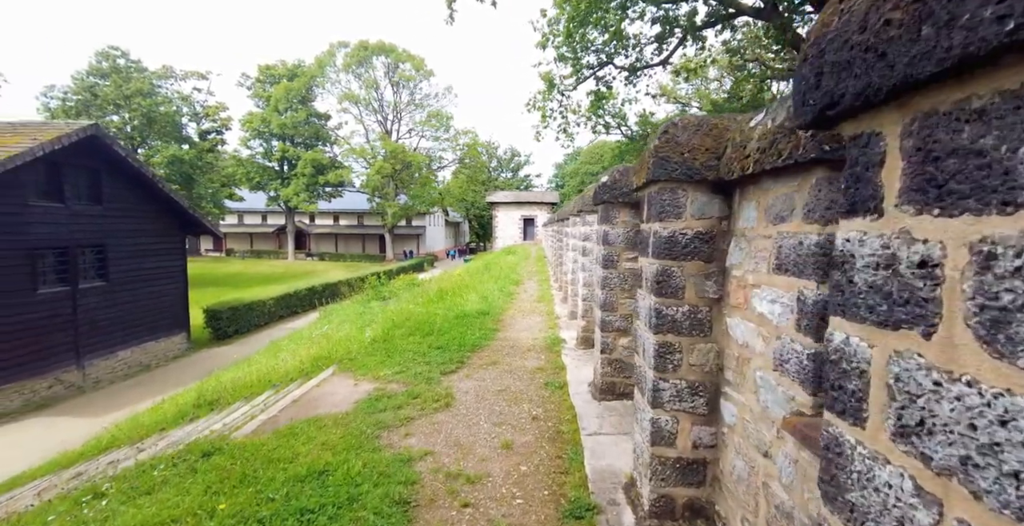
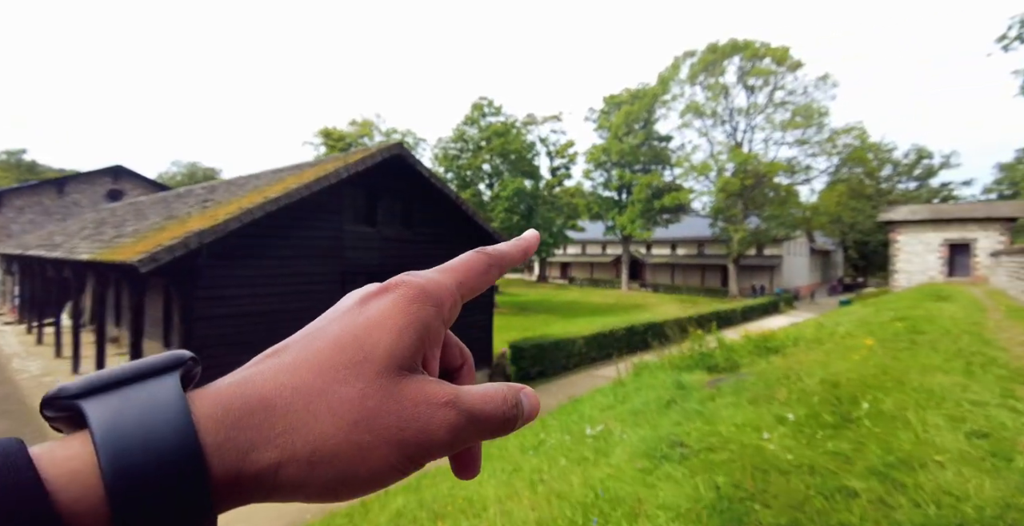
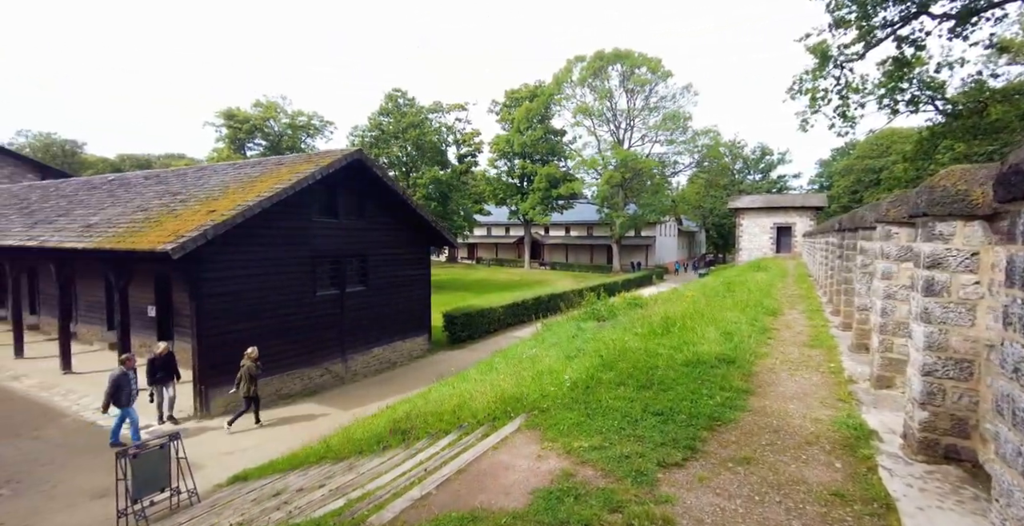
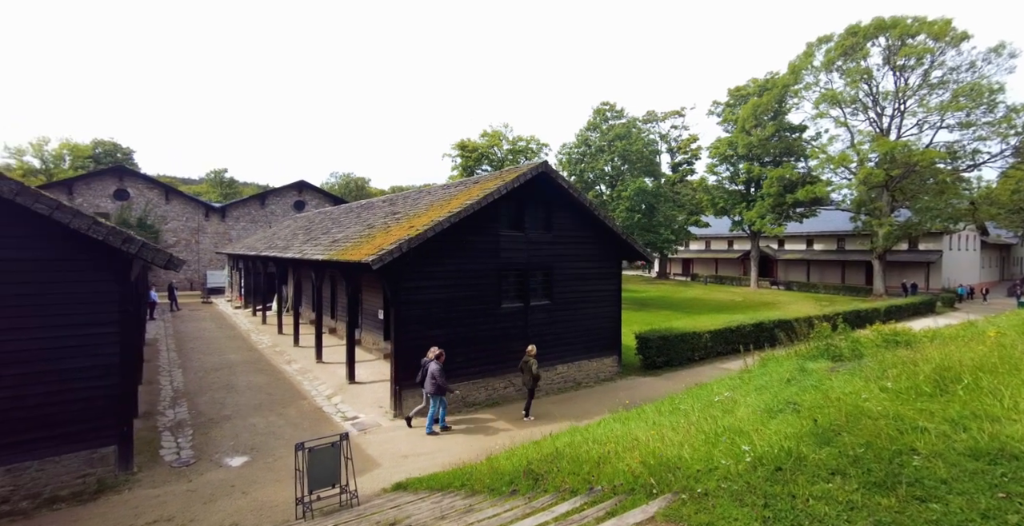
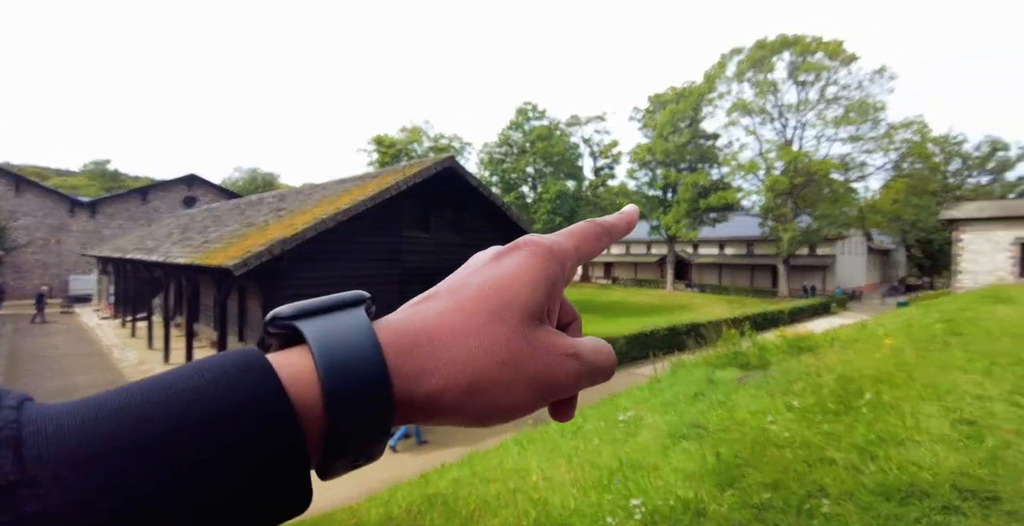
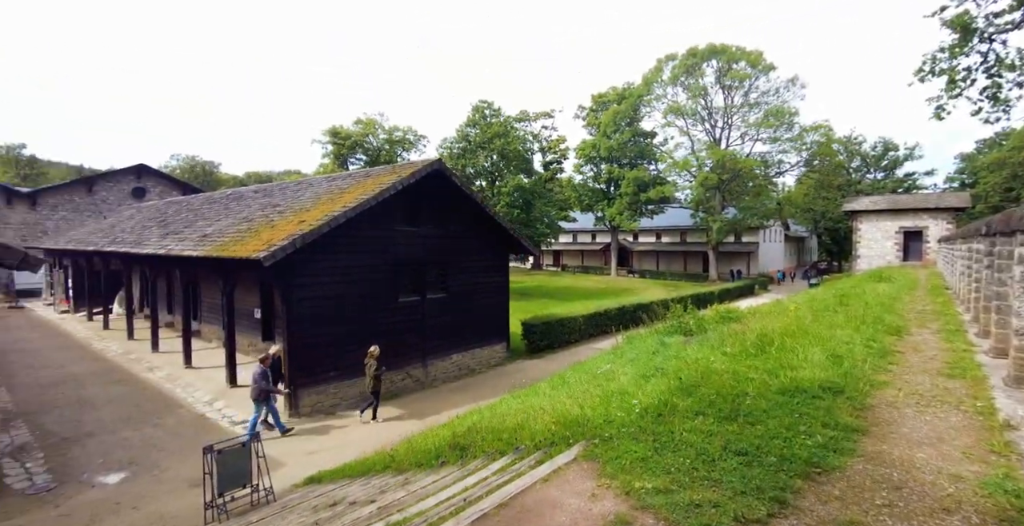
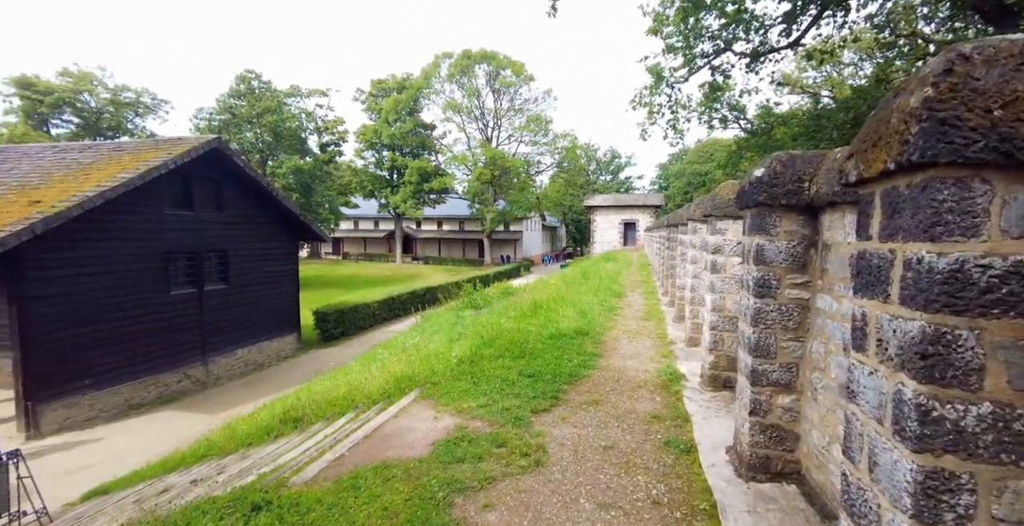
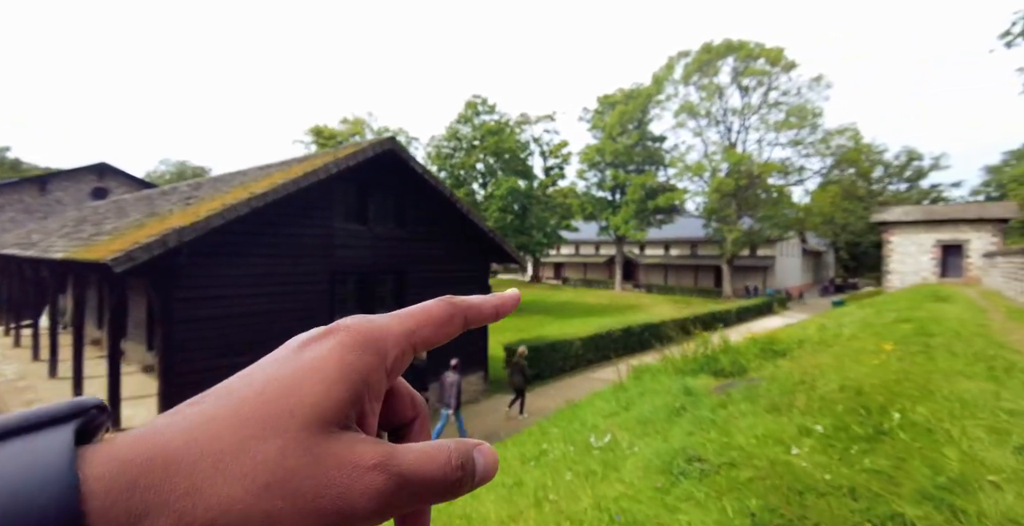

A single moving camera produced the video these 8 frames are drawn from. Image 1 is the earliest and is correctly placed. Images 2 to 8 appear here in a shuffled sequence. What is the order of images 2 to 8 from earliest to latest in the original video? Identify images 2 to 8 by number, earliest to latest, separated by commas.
7, 3, 6, 4, 5, 2, 8
